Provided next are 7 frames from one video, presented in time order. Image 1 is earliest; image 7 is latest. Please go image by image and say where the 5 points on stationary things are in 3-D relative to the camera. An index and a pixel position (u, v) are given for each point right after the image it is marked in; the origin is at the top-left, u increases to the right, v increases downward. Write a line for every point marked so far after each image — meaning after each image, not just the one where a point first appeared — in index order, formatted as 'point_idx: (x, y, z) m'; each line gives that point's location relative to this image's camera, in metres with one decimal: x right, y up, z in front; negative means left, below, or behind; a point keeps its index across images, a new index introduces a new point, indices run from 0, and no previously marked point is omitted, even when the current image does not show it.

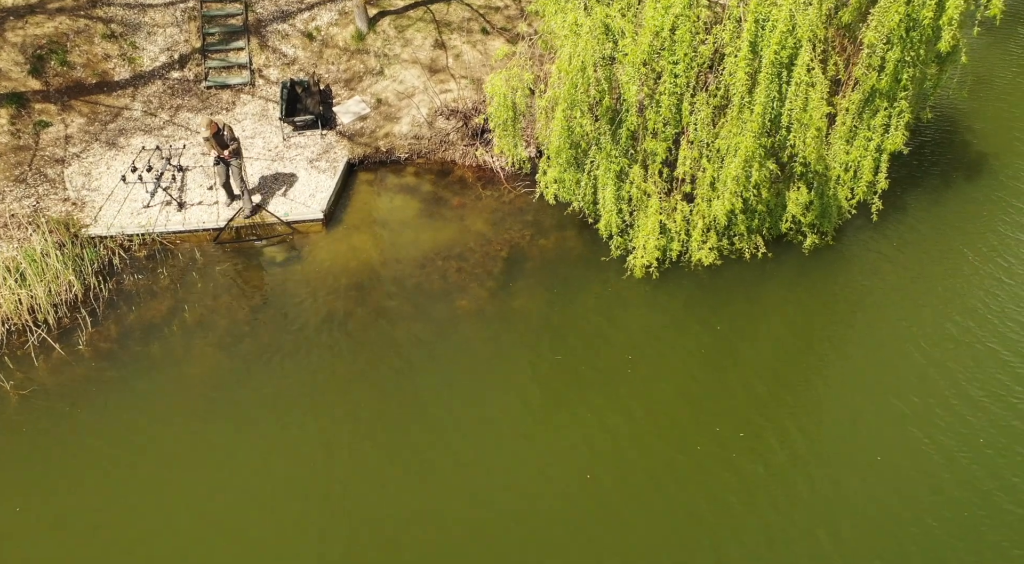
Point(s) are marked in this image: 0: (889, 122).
0: (+7.1, +3.1, +15.4) m
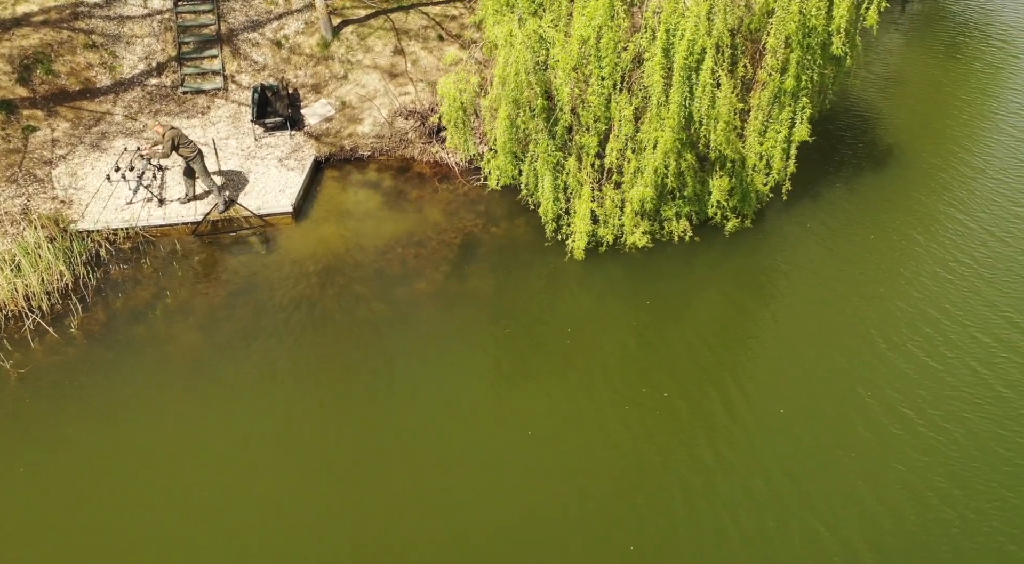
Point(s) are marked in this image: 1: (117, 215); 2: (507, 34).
0: (+6.0, +3.5, +17.3) m
1: (-9.4, +1.6, +19.5) m
2: (-0.1, +4.9, +16.4) m
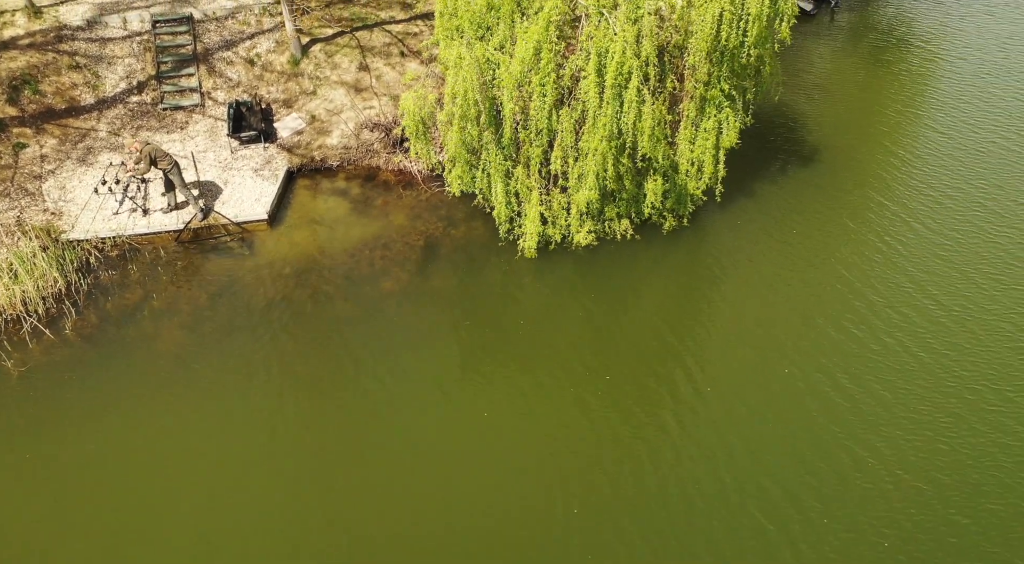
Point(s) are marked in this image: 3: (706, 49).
0: (+4.9, +3.7, +19.3) m
1: (-10.5, +1.5, +21.1) m
2: (-1.3, +5.0, +18.2) m
3: (+4.3, +5.2, +18.1) m
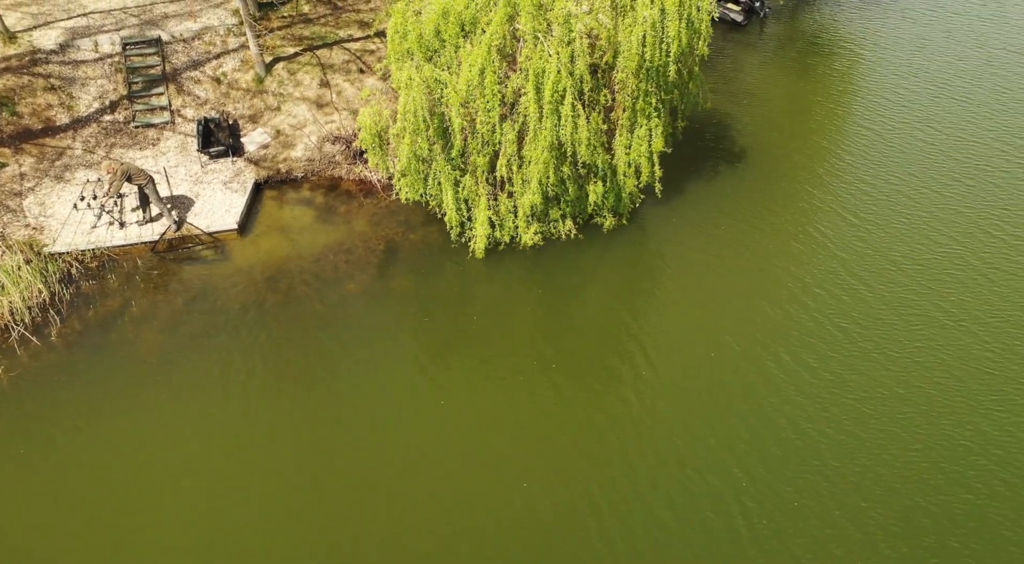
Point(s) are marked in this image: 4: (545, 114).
0: (+3.6, +3.9, +21.2) m
1: (-11.8, +1.2, +22.6) m
2: (-2.6, +5.0, +19.9) m
3: (+3.0, +5.3, +20.0) m
4: (+0.8, +4.1, +19.9) m
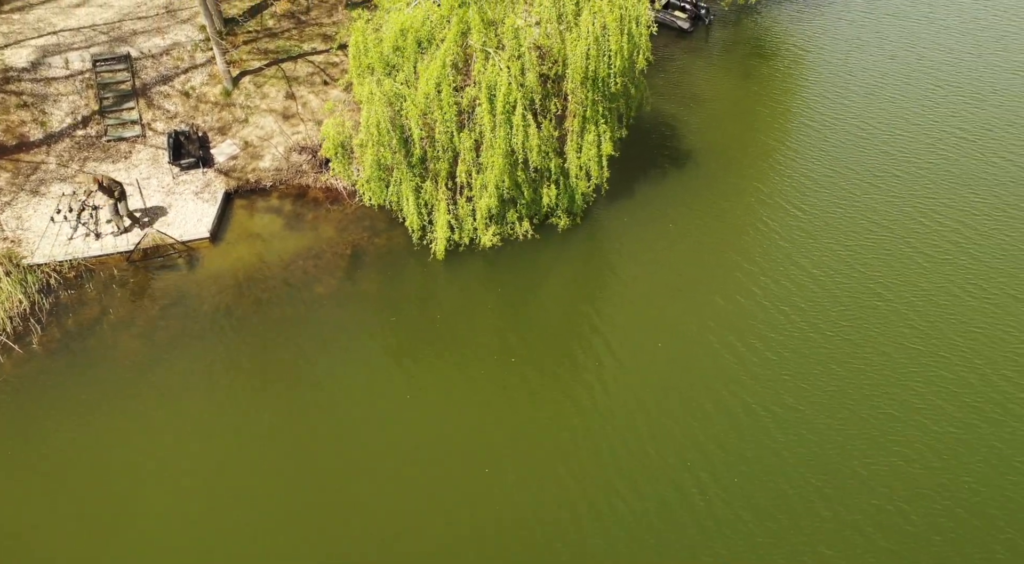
0: (+2.4, +4.0, +22.6) m
1: (-12.9, +0.9, +23.5) m
2: (-3.7, +4.9, +21.1) m
3: (+1.8, +5.4, +21.4) m
4: (-0.4, +4.1, +21.2) m
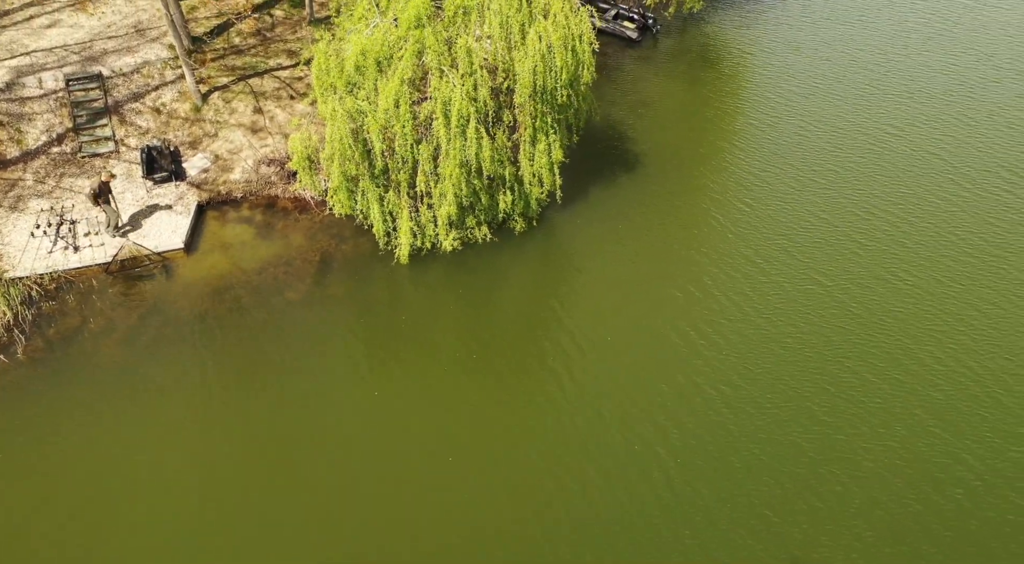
0: (+1.1, +4.0, +24.2) m
1: (-14.2, +0.6, +24.6) m
2: (-5.0, +4.8, +22.5) m
3: (+0.5, +5.4, +22.9) m
4: (-1.6, +4.0, +22.7) m
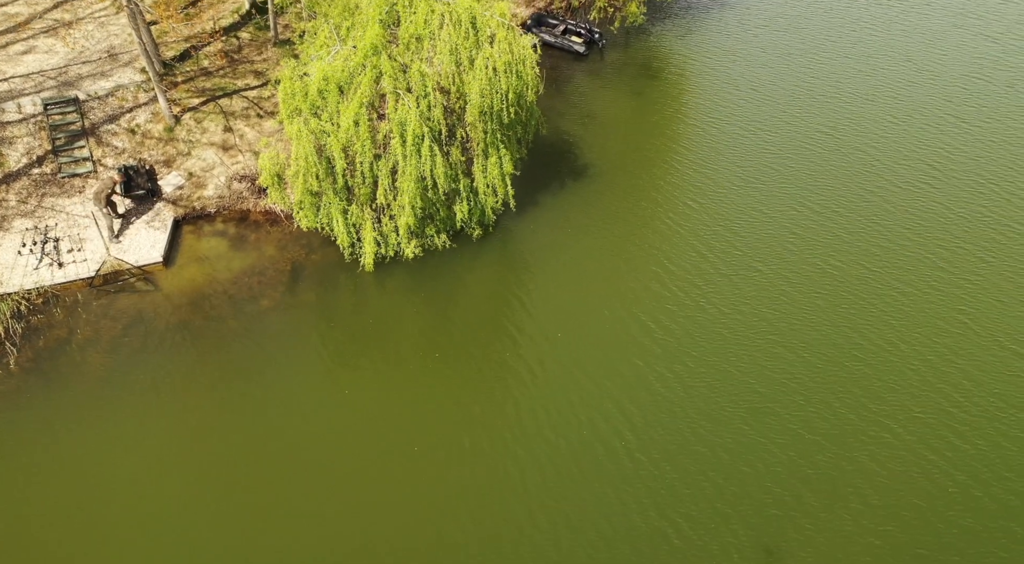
0: (-0.4, +3.9, +26.3) m
1: (-15.6, +0.1, +26.3) m
2: (-6.4, +4.5, +24.5) m
3: (-1.0, +5.3, +25.0) m
4: (-3.0, +3.9, +24.7) m
